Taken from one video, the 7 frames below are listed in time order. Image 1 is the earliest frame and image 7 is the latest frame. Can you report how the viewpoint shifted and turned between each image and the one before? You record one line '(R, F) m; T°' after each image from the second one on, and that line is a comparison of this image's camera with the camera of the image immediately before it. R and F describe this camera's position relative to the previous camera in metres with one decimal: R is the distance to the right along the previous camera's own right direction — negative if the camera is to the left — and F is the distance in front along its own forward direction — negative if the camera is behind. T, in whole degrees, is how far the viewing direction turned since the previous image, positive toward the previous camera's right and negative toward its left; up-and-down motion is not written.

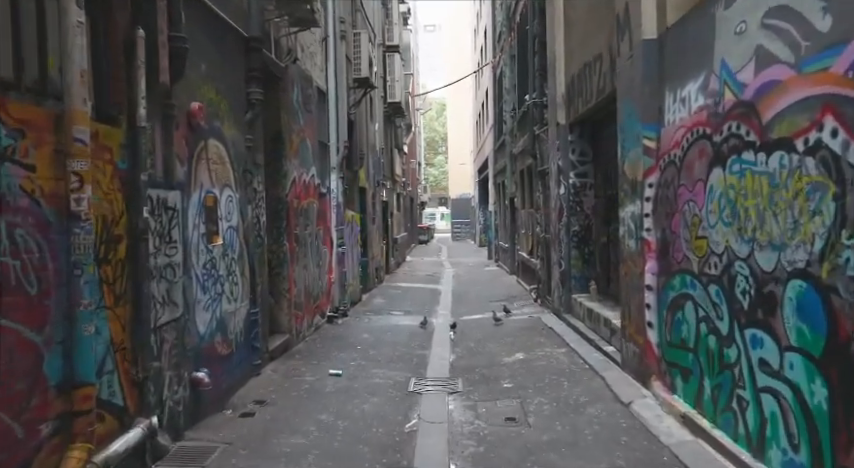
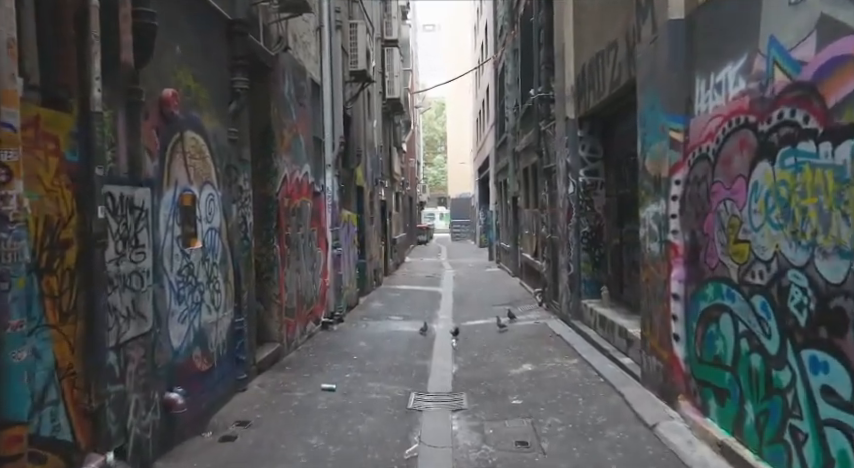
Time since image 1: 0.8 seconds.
(0.0, +0.7) m; 0°
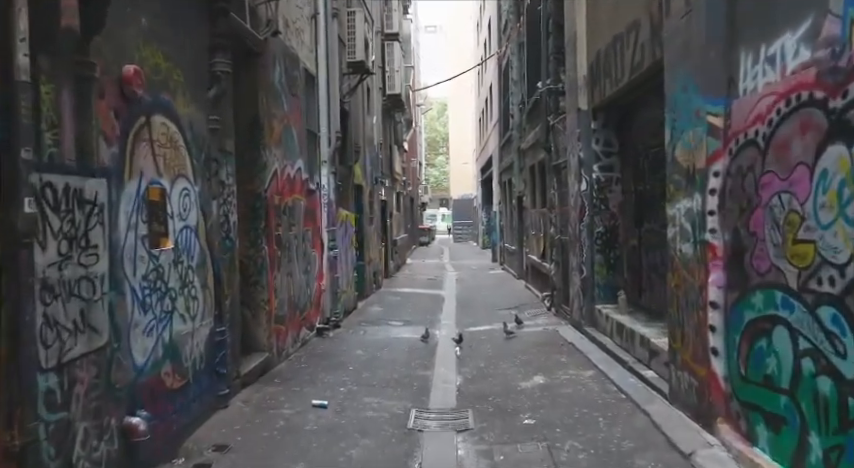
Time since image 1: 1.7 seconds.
(0.0, +0.8) m; 0°
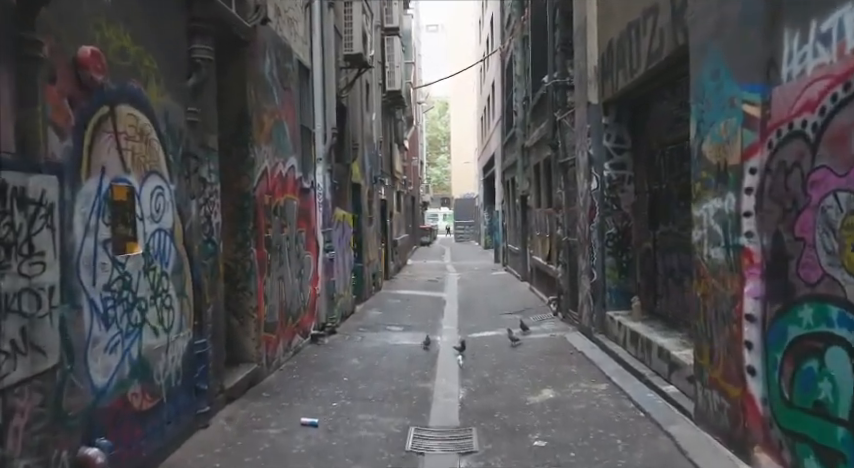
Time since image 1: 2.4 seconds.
(0.0, +0.6) m; 0°
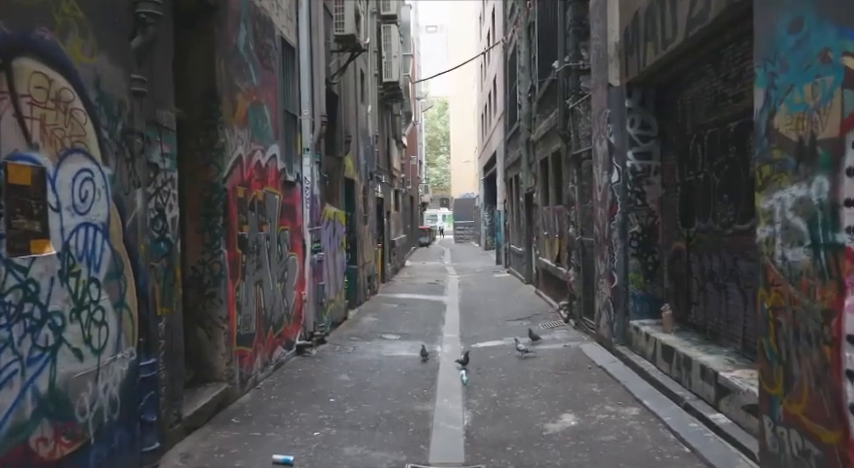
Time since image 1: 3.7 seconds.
(0.0, +1.1) m; 0°
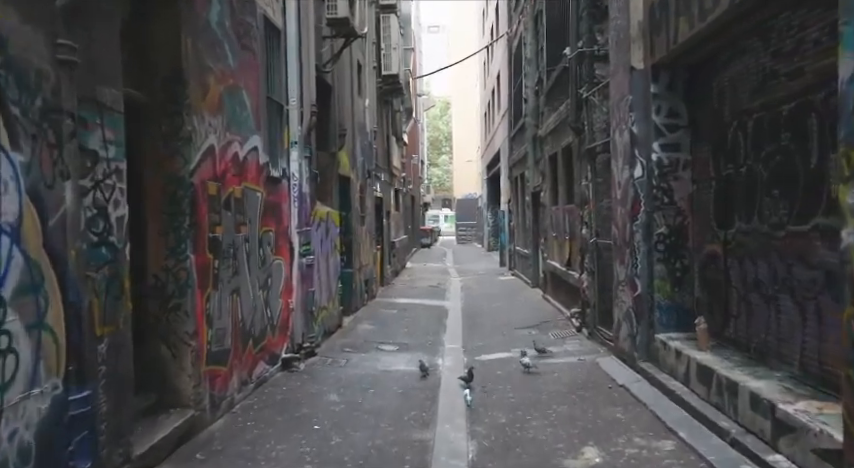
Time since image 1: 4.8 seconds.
(0.0, +1.0) m; 0°
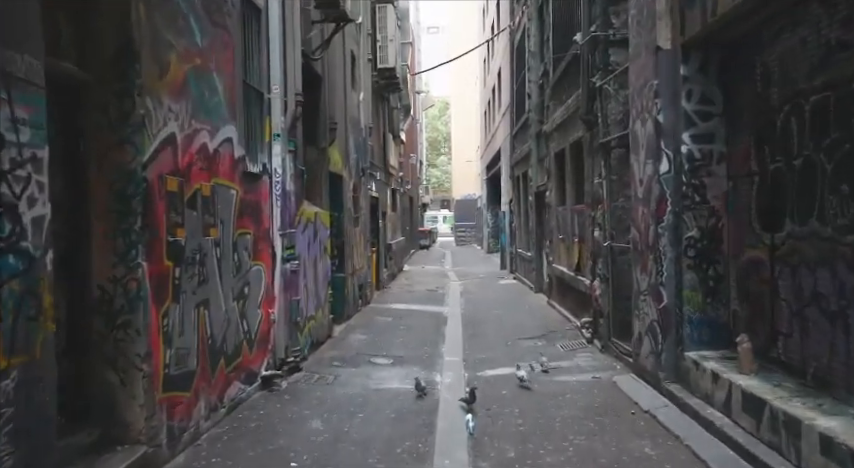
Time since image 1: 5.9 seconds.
(0.0, +0.9) m; 0°
